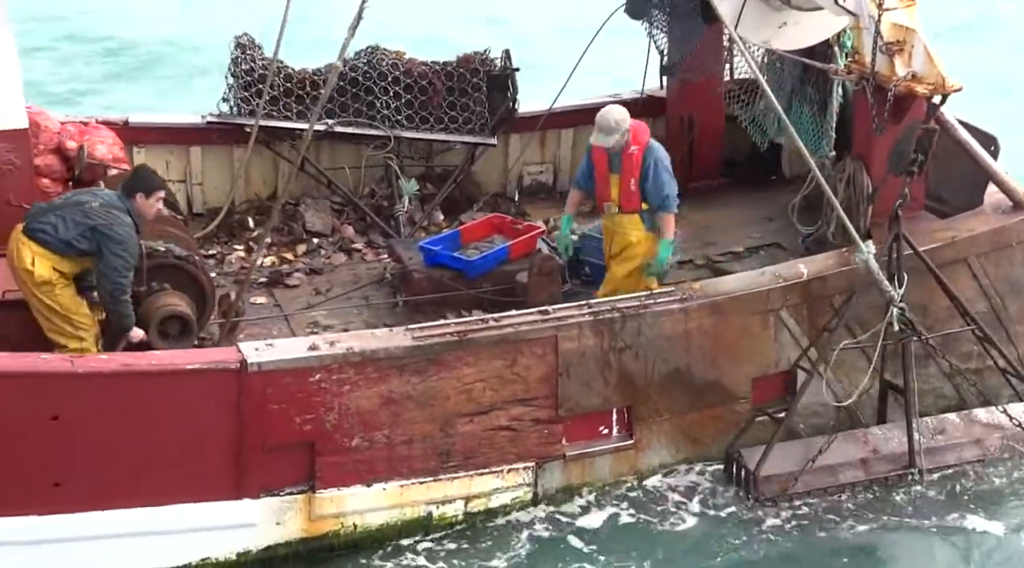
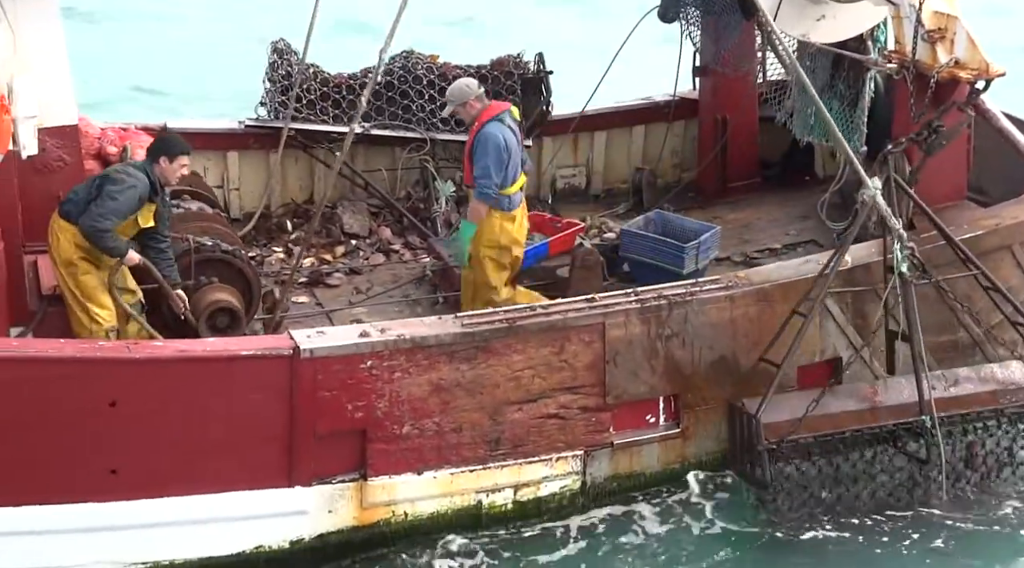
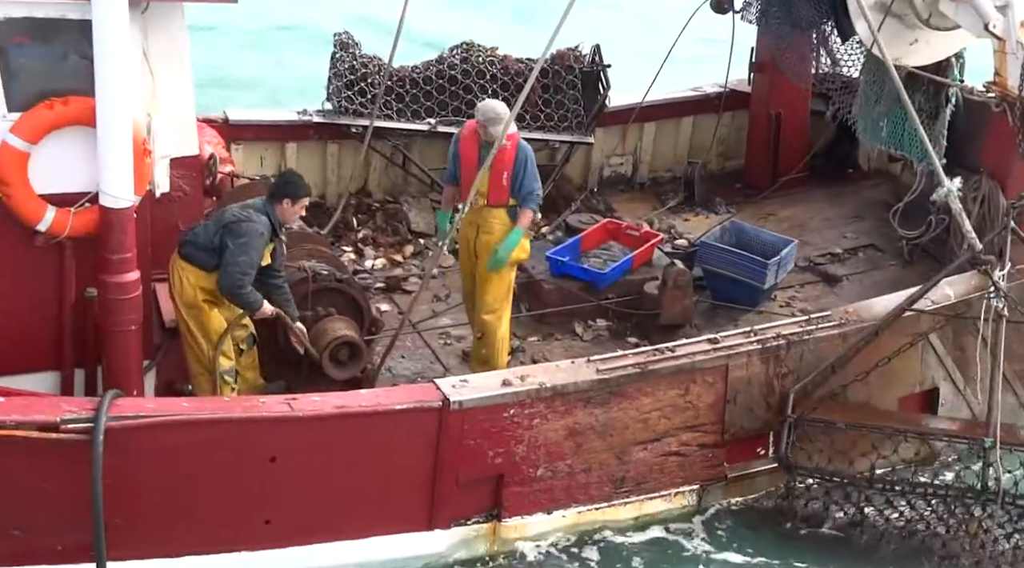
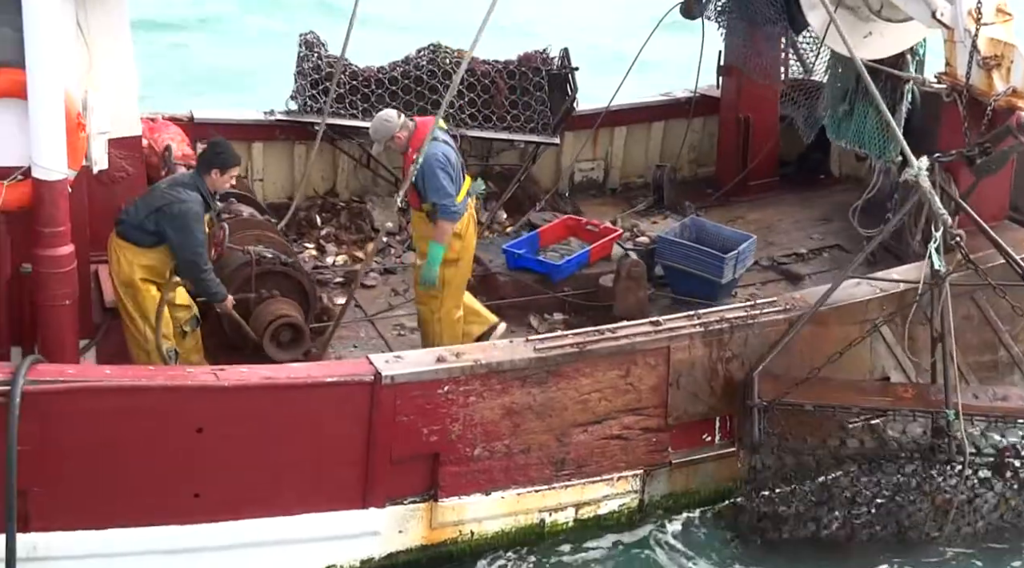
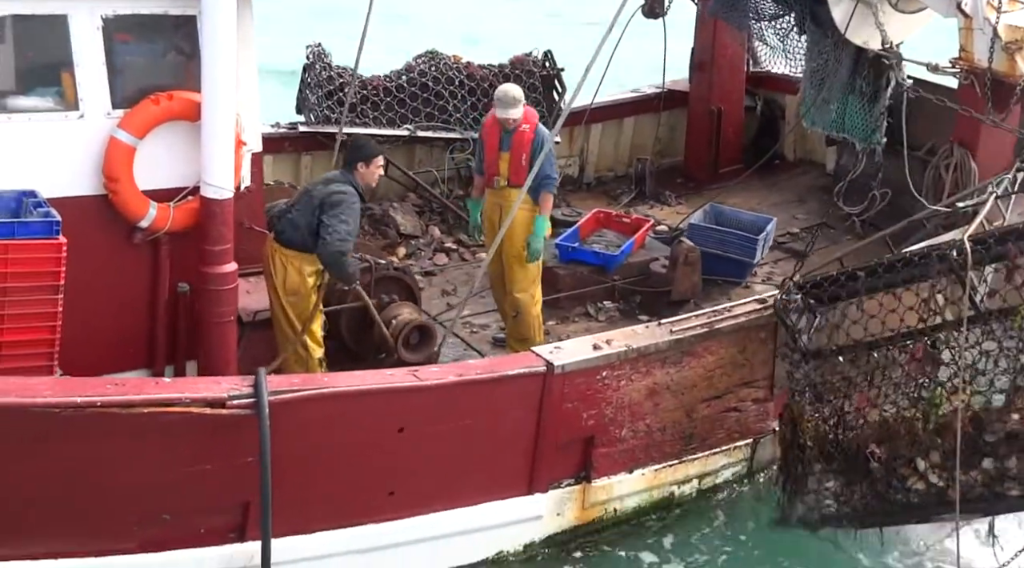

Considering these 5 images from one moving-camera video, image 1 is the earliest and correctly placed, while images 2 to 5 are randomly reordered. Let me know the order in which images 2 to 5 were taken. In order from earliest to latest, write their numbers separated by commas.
2, 4, 3, 5
